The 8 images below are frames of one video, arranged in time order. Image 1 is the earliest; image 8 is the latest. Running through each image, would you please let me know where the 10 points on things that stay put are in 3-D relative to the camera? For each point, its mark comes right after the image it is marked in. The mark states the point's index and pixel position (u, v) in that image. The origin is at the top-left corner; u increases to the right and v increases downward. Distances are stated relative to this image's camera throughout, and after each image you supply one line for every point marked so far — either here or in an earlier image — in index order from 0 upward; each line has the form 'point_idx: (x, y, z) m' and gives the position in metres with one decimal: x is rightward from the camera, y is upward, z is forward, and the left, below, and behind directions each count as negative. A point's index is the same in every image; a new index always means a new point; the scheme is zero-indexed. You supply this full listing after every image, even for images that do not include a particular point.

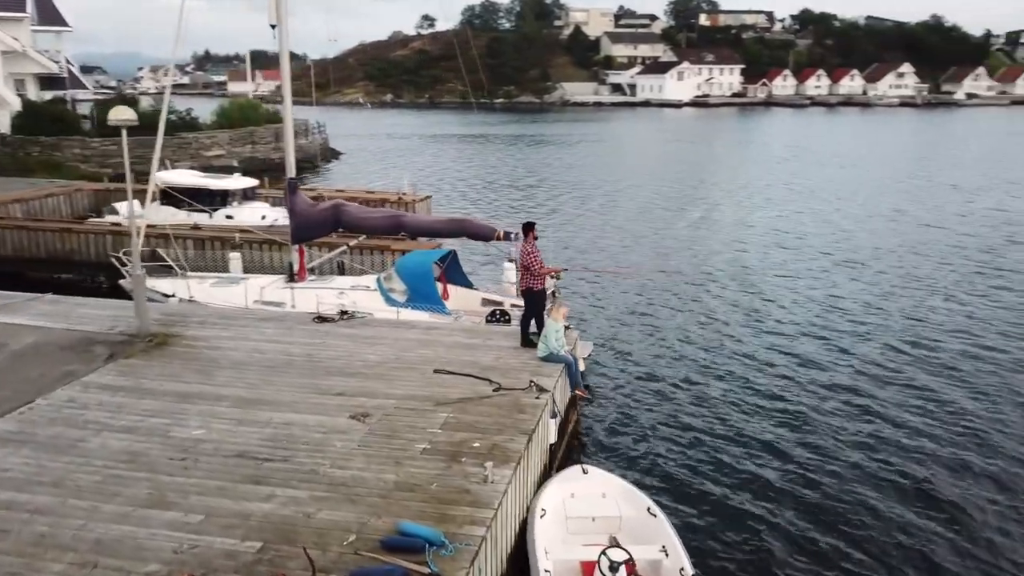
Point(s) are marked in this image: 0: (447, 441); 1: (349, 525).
0: (-0.6, -1.5, +8.1) m
1: (-1.3, -1.9, +6.6) m
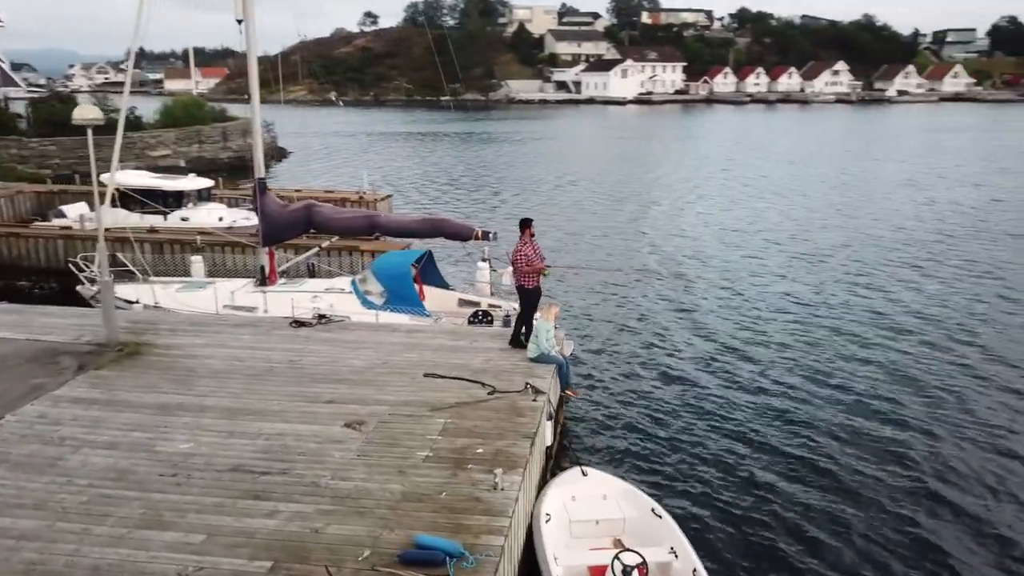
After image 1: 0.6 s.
0: (-0.6, -1.6, +7.9) m
1: (-1.2, -2.0, +6.4) m
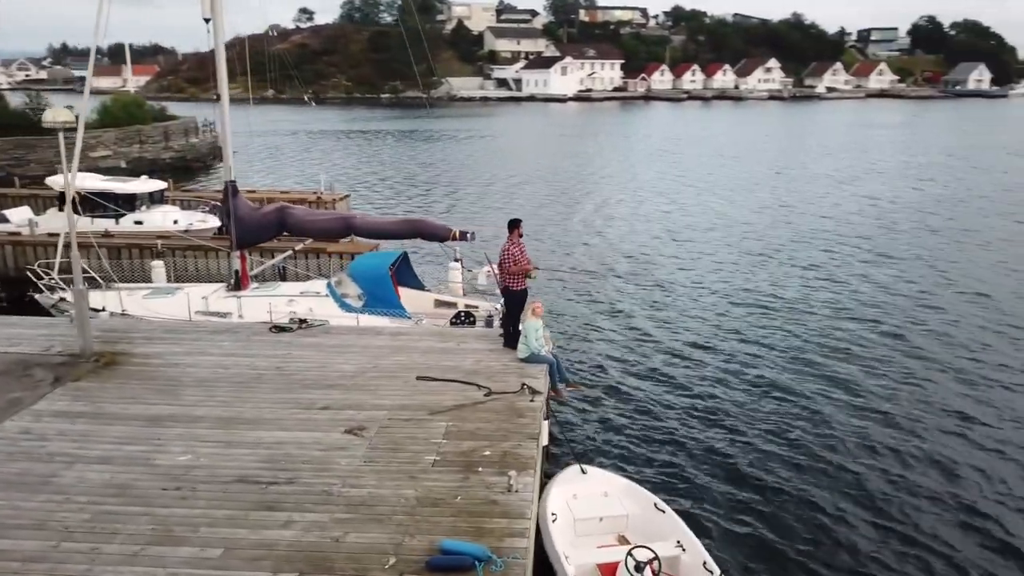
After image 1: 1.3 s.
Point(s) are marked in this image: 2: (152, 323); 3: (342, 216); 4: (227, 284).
0: (-0.5, -1.6, +7.9) m
1: (-1.0, -2.0, +6.3) m
2: (-5.2, -0.5, +11.8) m
3: (-2.7, +1.1, +12.9) m
4: (-4.7, 0.0, +13.4) m
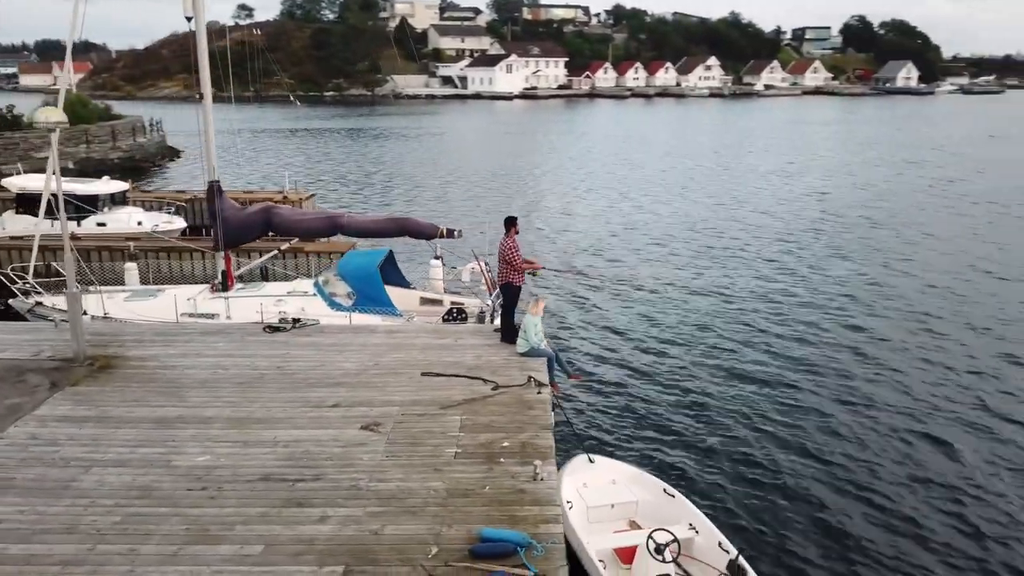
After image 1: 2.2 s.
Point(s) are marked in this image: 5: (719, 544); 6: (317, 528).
0: (-0.4, -1.5, +8.1) m
1: (-0.7, -2.0, +6.5) m
2: (-5.3, -0.5, +11.6) m
3: (-2.9, +1.2, +12.9) m
4: (-4.9, 0.0, +13.2) m
5: (+2.0, -2.5, +7.9) m
6: (-1.6, -1.9, +6.6) m
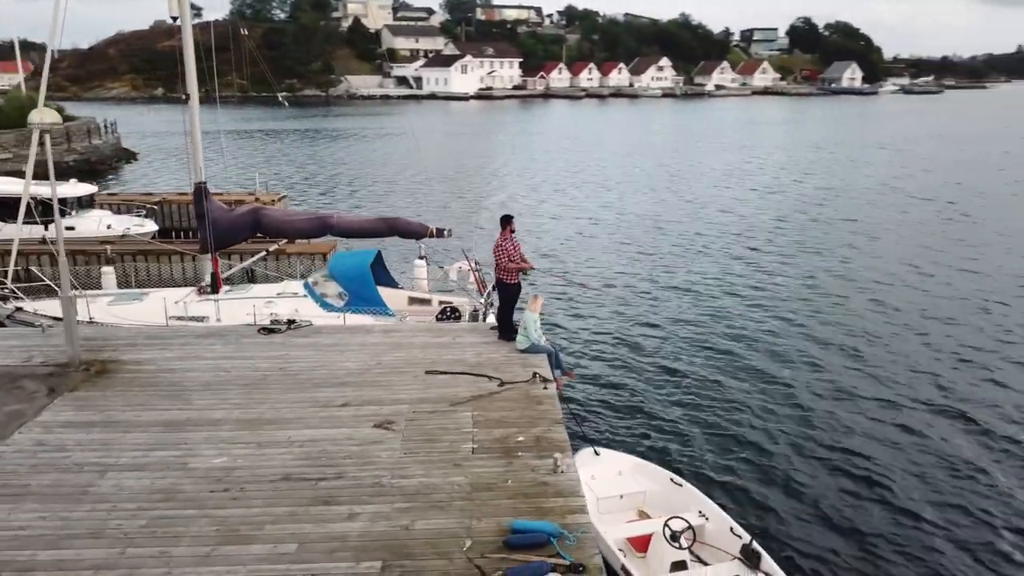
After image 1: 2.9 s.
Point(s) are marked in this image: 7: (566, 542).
0: (-0.2, -1.5, +8.2) m
1: (-0.4, -2.0, +6.6) m
2: (-5.4, -0.6, +11.4) m
3: (-3.1, +1.1, +12.8) m
4: (-5.0, 0.0, +13.1) m
5: (+2.2, -2.4, +8.1) m
6: (-1.3, -1.9, +6.6) m
7: (+0.4, -2.0, +6.4) m
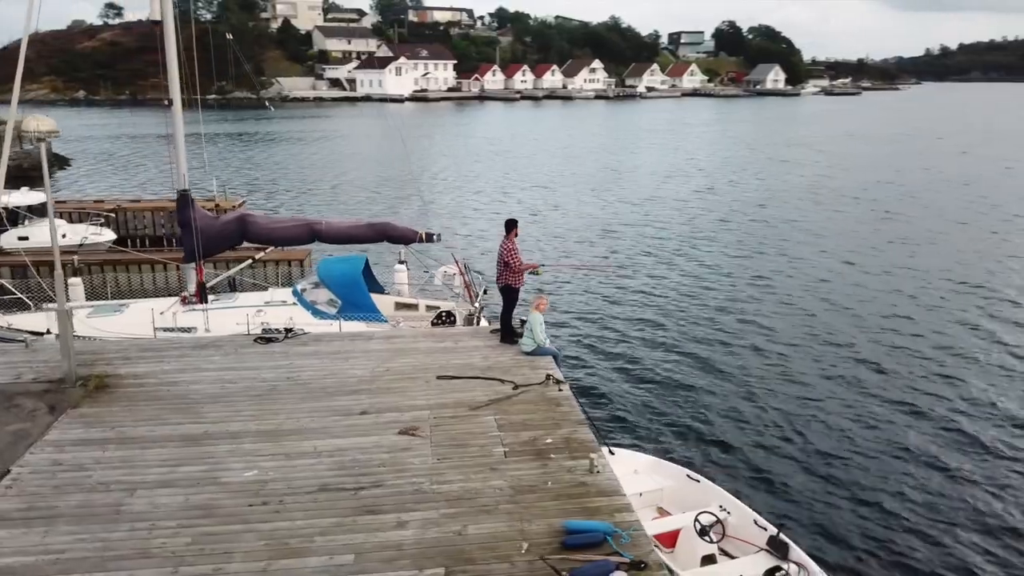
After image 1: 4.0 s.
0: (+0.1, -1.5, +8.2) m
1: (0.0, -2.0, +6.6) m
2: (-5.3, -0.7, +11.1) m
3: (-3.2, +1.0, +12.7) m
4: (-5.2, -0.2, +12.8) m
5: (+2.5, -2.4, +8.4) m
6: (-0.9, -2.0, +6.6) m
7: (+0.9, -2.0, +6.5) m
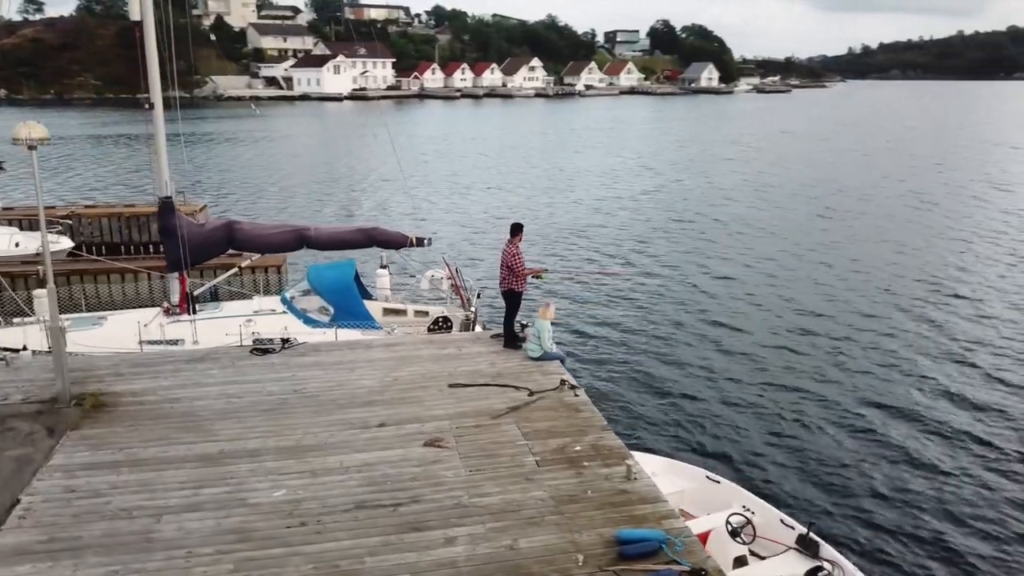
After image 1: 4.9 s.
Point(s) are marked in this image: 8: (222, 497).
0: (+0.4, -1.6, +8.2) m
1: (+0.4, -2.1, +6.5) m
2: (-5.3, -0.9, +10.6) m
3: (-3.3, +0.9, +12.3) m
4: (-5.2, -0.3, +12.3) m
5: (+2.8, -2.4, +8.5) m
6: (-0.5, -2.1, +6.5) m
7: (+1.3, -2.1, +6.5) m
8: (-2.6, -1.9, +7.2) m
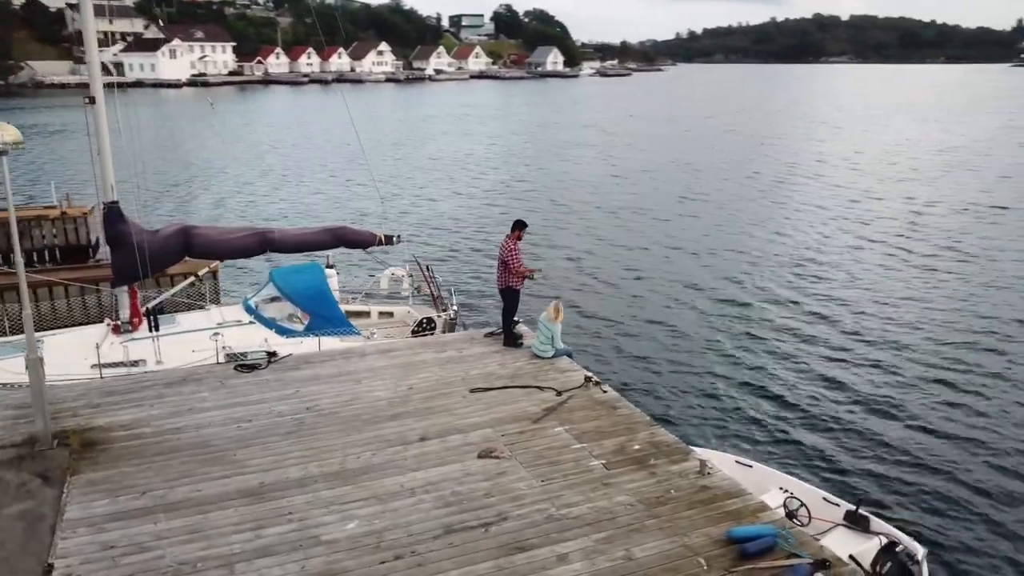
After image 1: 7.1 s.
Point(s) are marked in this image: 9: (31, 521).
0: (+0.9, -1.6, +8.0) m
1: (+1.3, -2.1, +6.4) m
2: (-5.1, -1.1, +9.3) m
3: (-3.5, +0.8, +11.4) m
4: (-5.3, -0.5, +11.0) m
5: (+3.3, -2.3, +8.7) m
6: (+0.4, -2.1, +6.1) m
7: (+2.2, -2.0, +6.5) m
8: (-1.8, -2.0, +6.5) m
9: (-4.1, -1.9, +6.8) m
